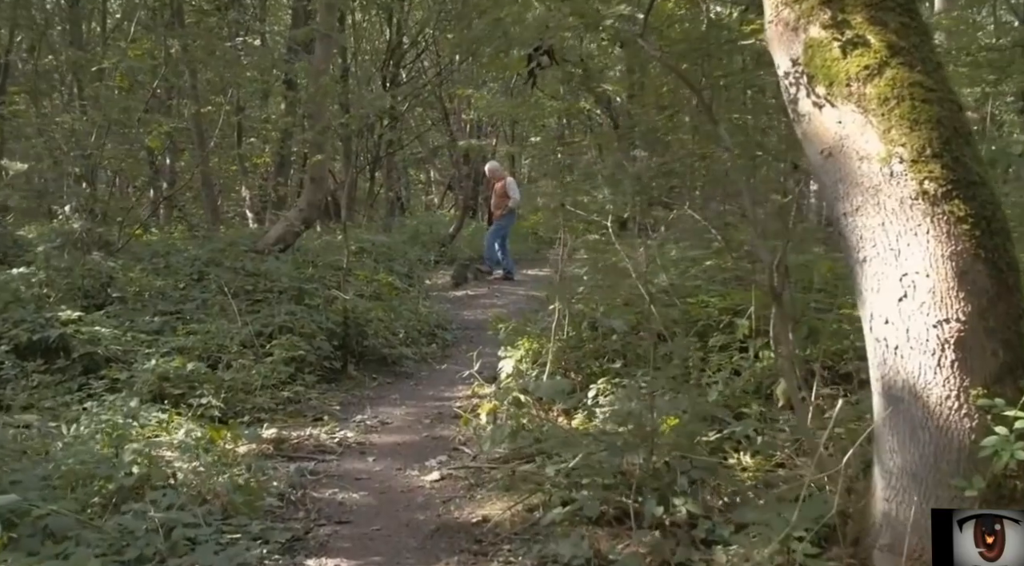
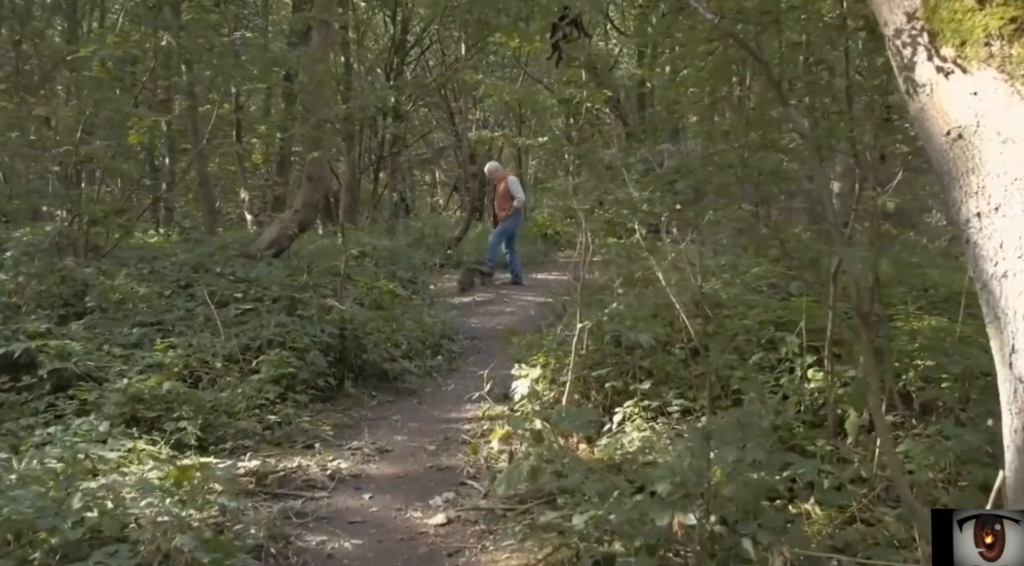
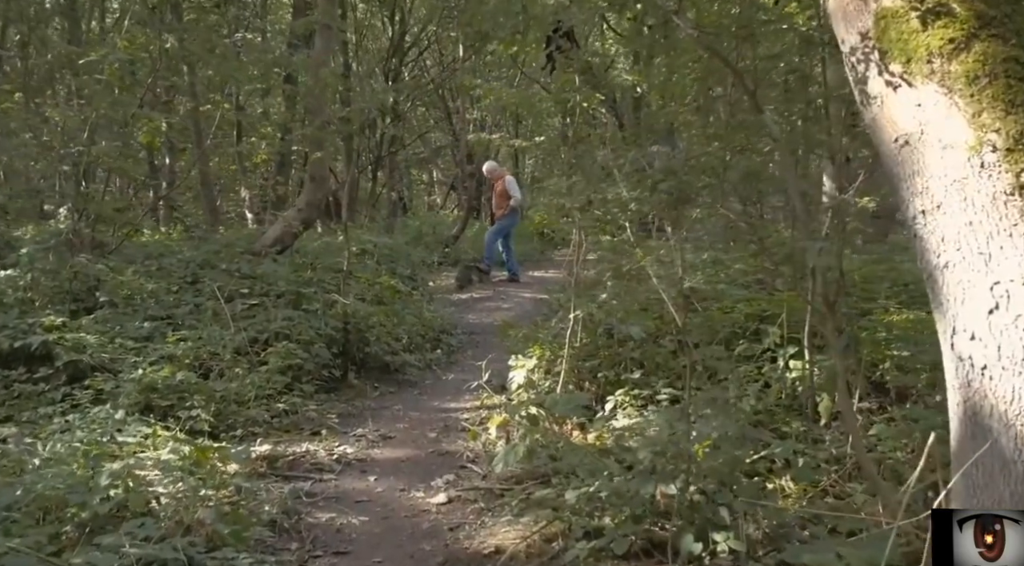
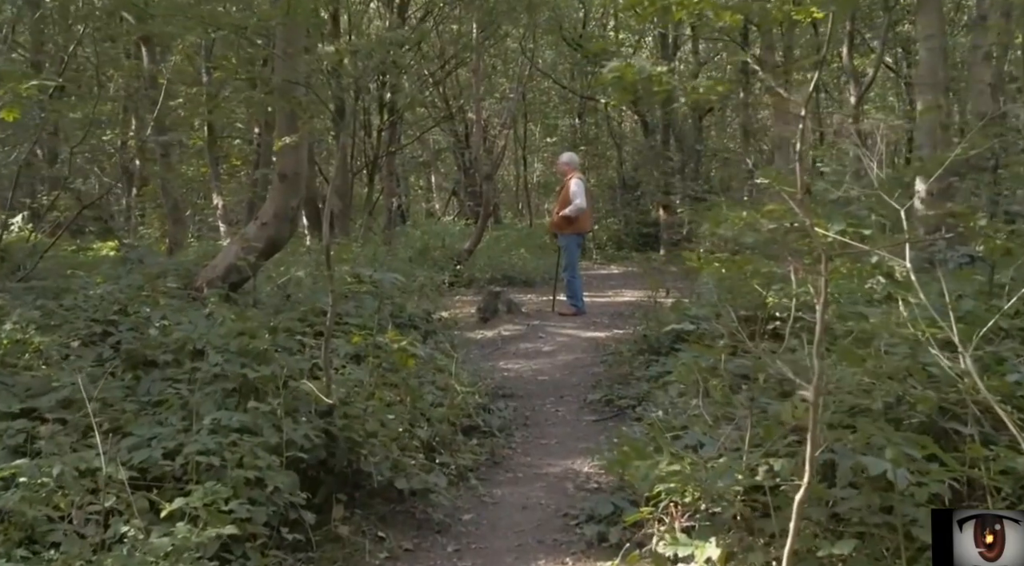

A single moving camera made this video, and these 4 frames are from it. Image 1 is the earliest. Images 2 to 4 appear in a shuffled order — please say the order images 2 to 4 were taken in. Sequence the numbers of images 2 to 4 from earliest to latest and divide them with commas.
3, 2, 4
